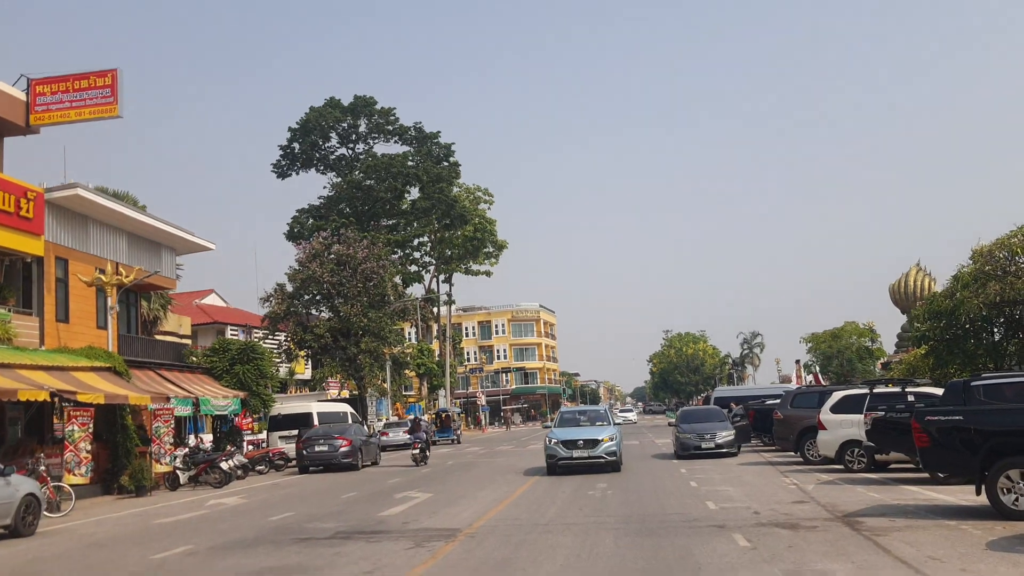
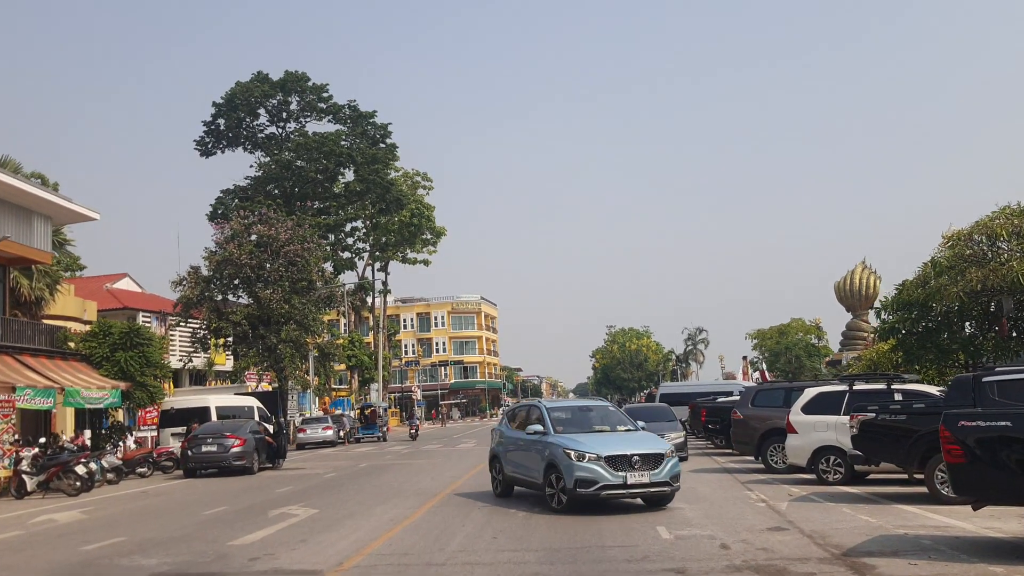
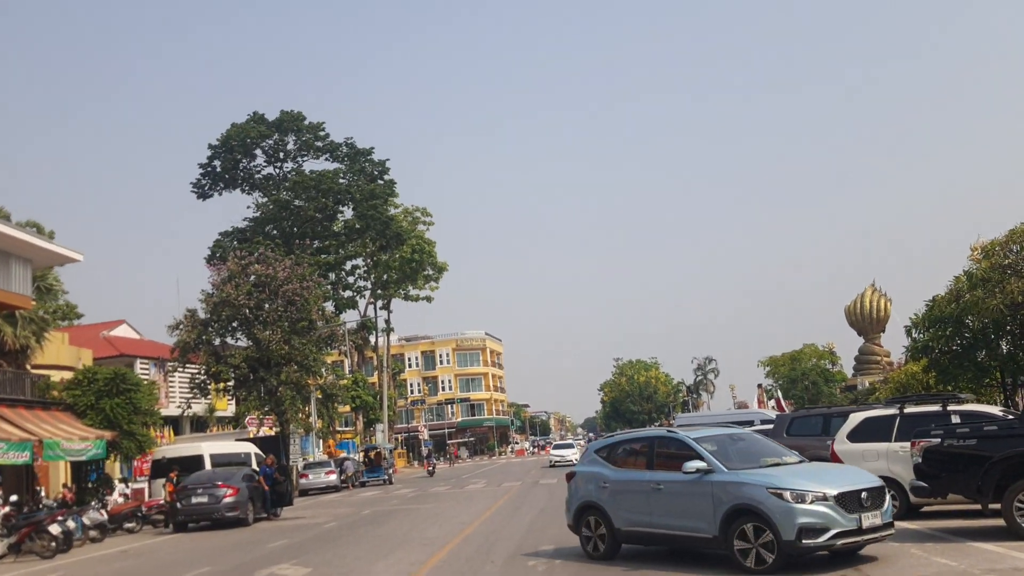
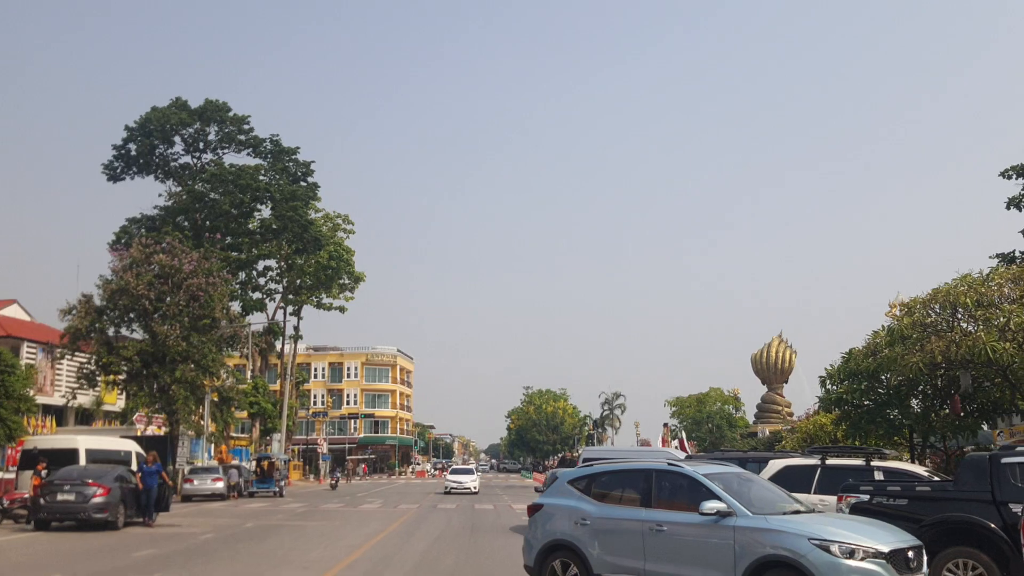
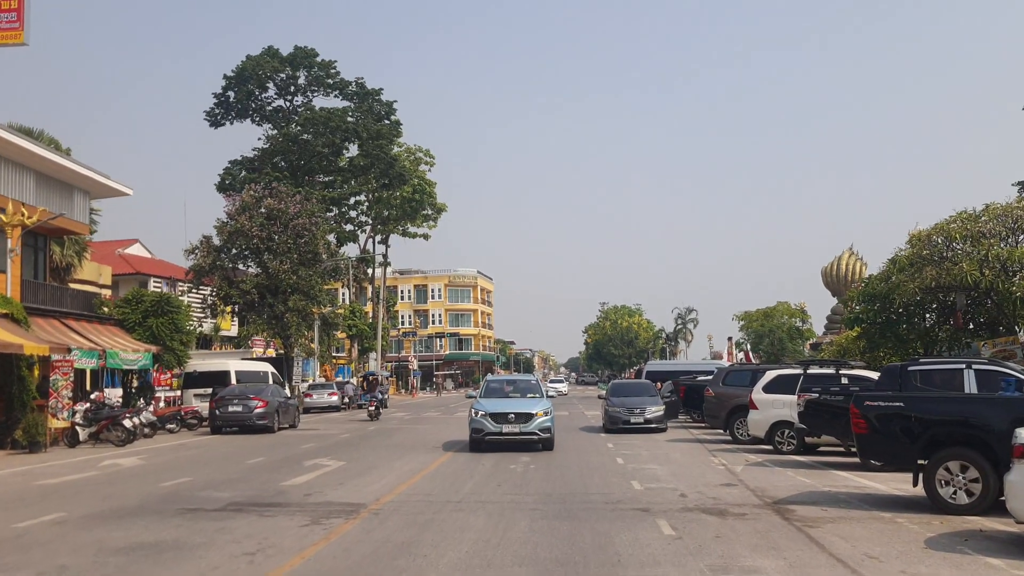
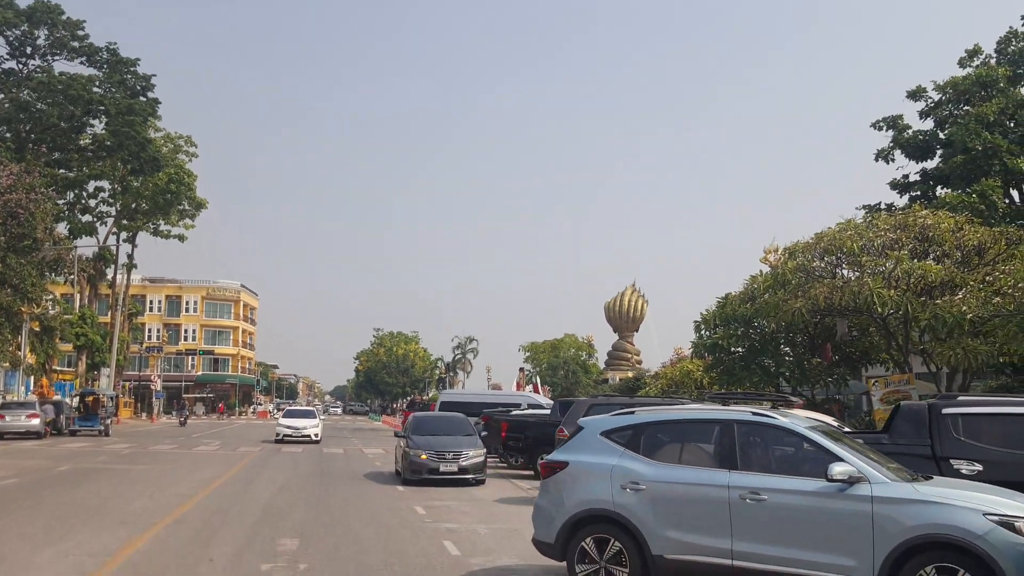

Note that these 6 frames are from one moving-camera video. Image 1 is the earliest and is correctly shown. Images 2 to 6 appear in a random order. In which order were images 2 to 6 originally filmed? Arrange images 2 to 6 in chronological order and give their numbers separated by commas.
5, 2, 3, 4, 6
